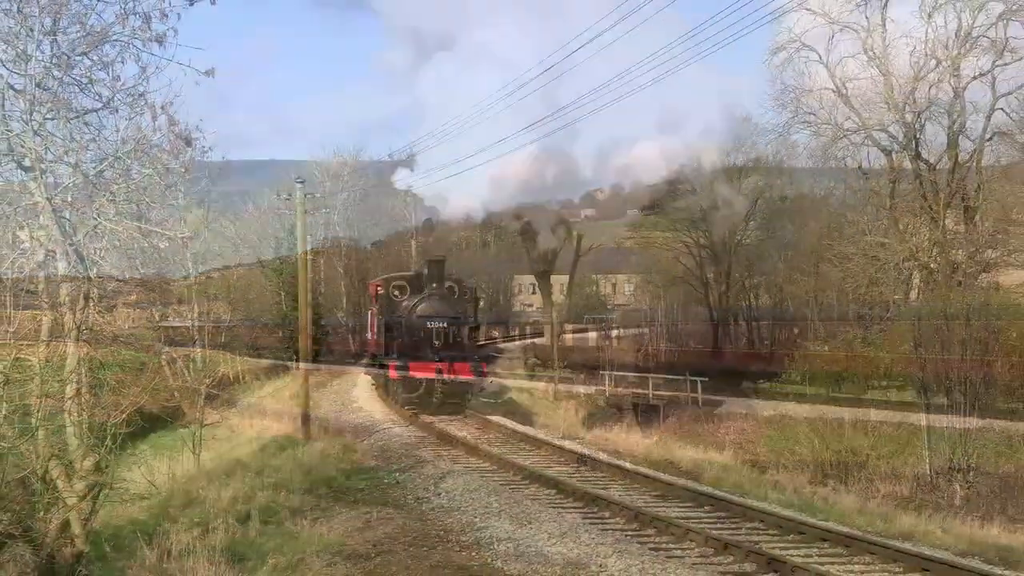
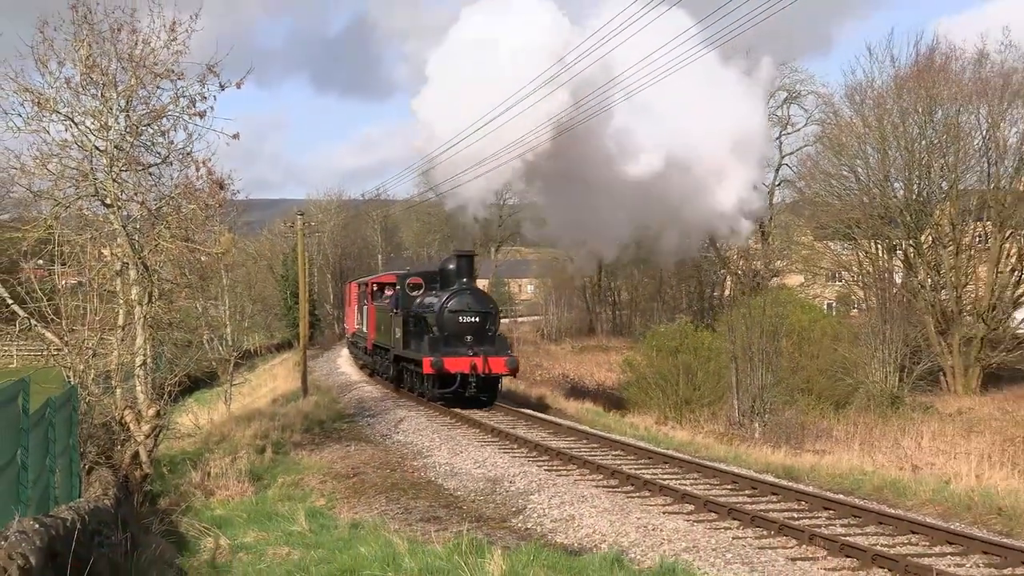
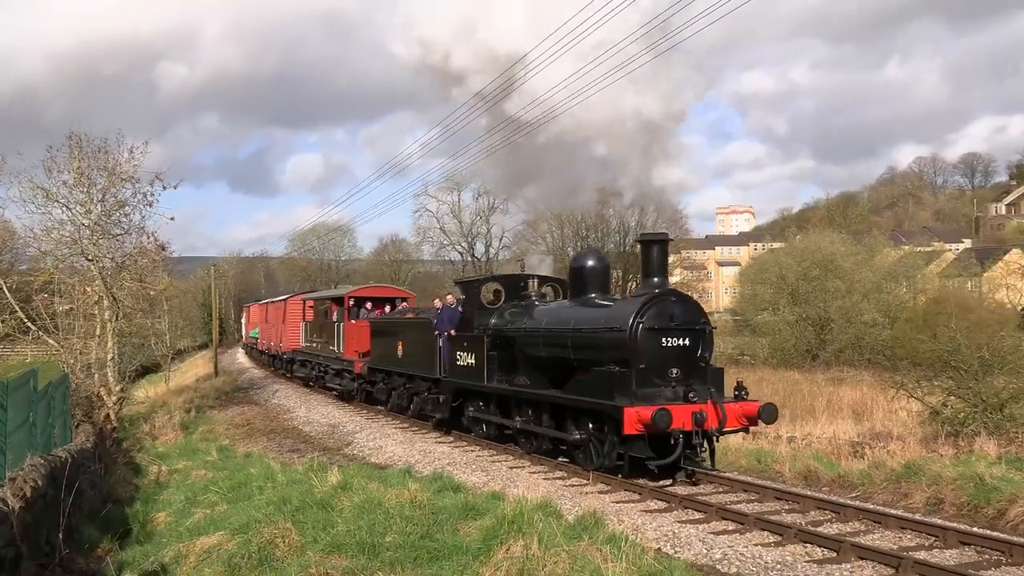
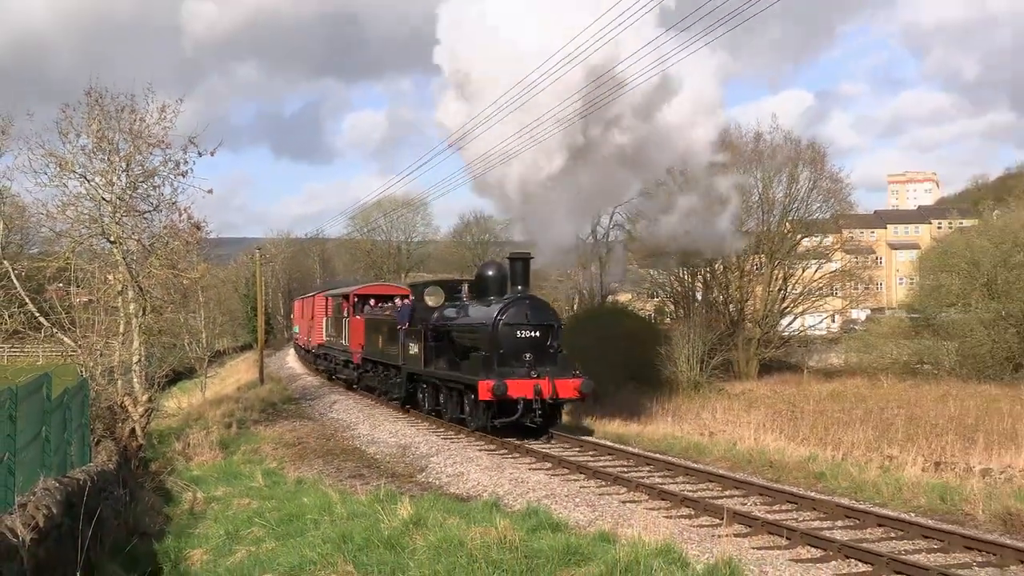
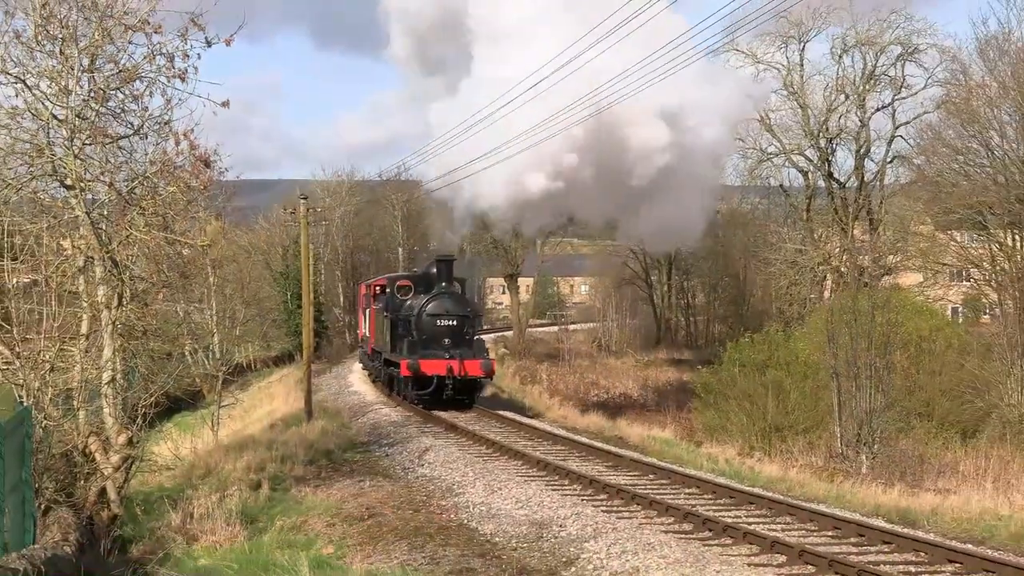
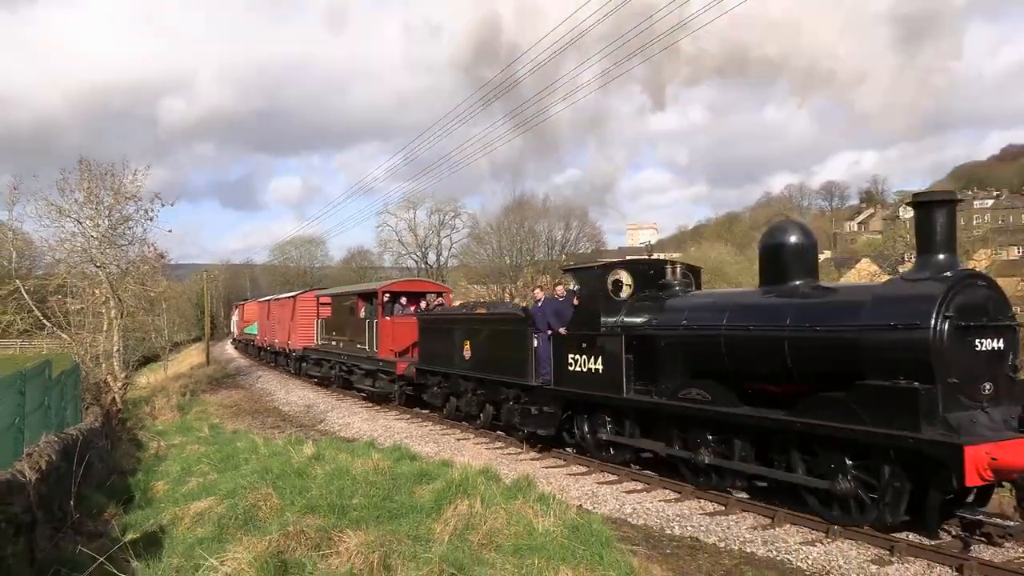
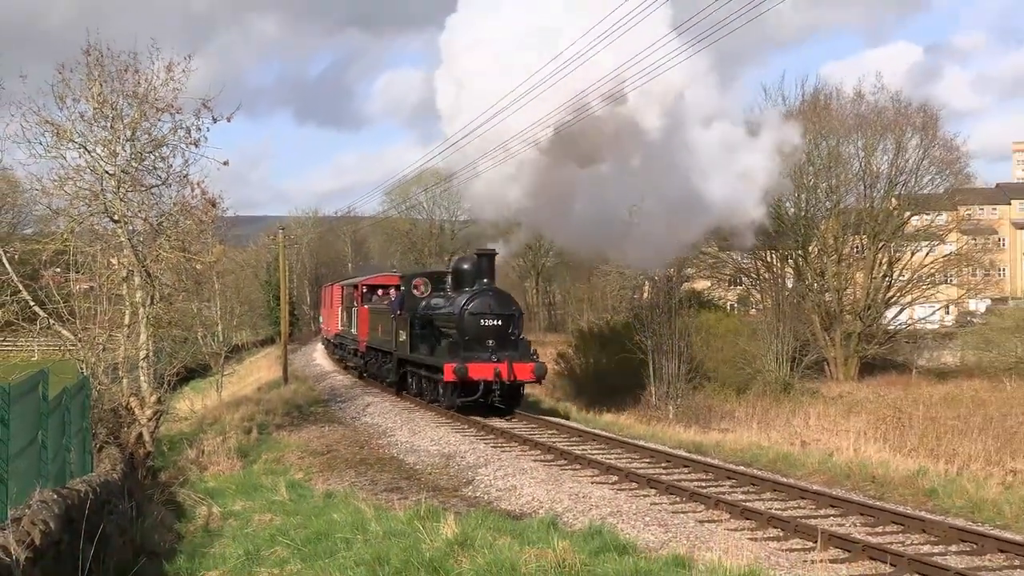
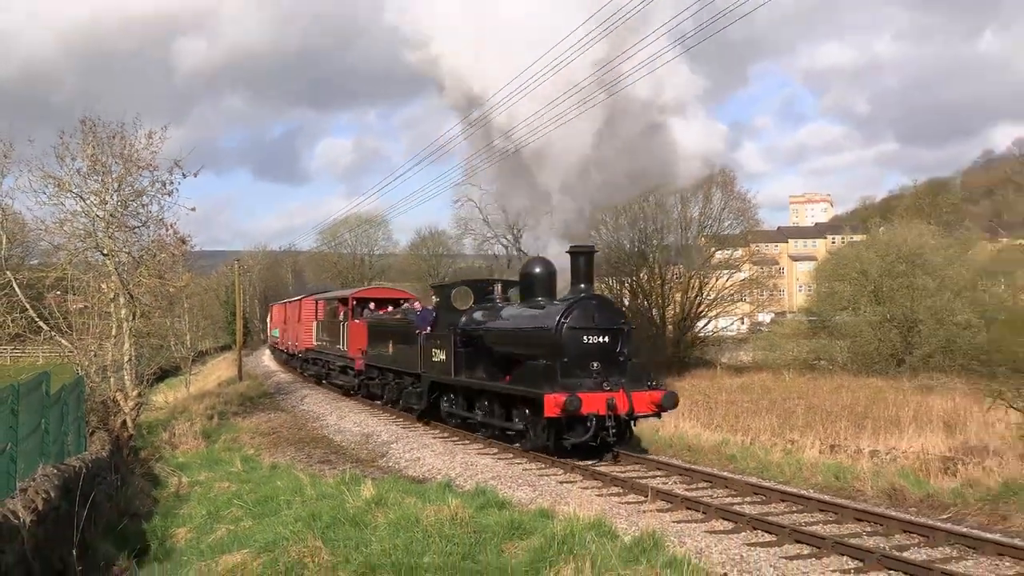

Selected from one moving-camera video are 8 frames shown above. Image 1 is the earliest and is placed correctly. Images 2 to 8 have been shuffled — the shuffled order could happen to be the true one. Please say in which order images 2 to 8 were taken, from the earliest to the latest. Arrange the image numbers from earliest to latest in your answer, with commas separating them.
5, 2, 7, 4, 8, 3, 6
